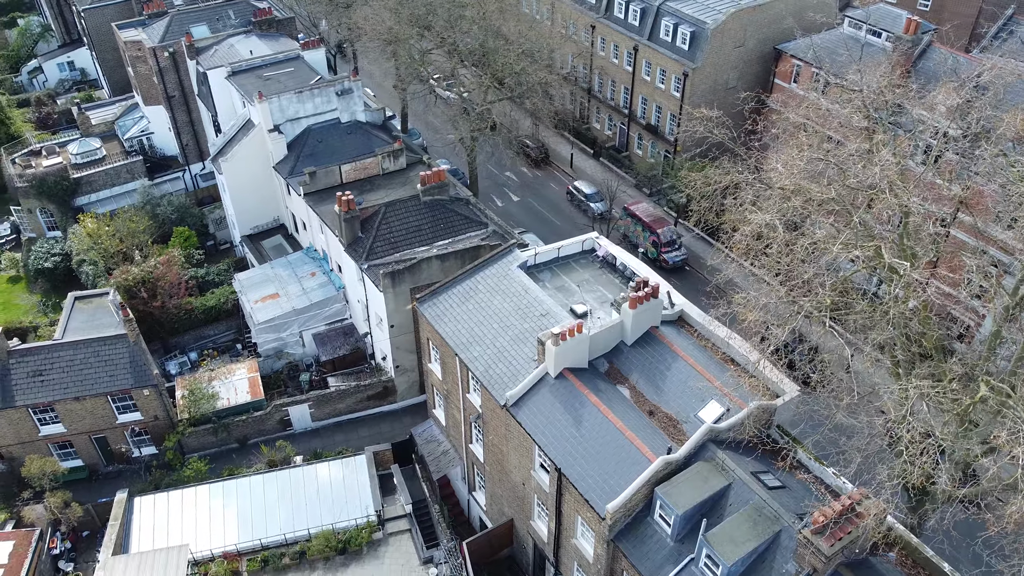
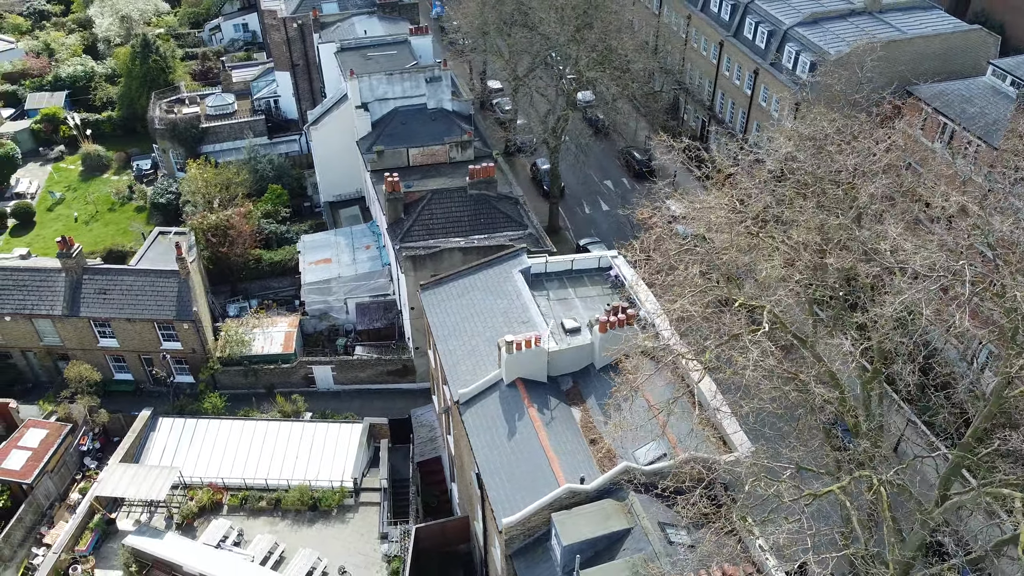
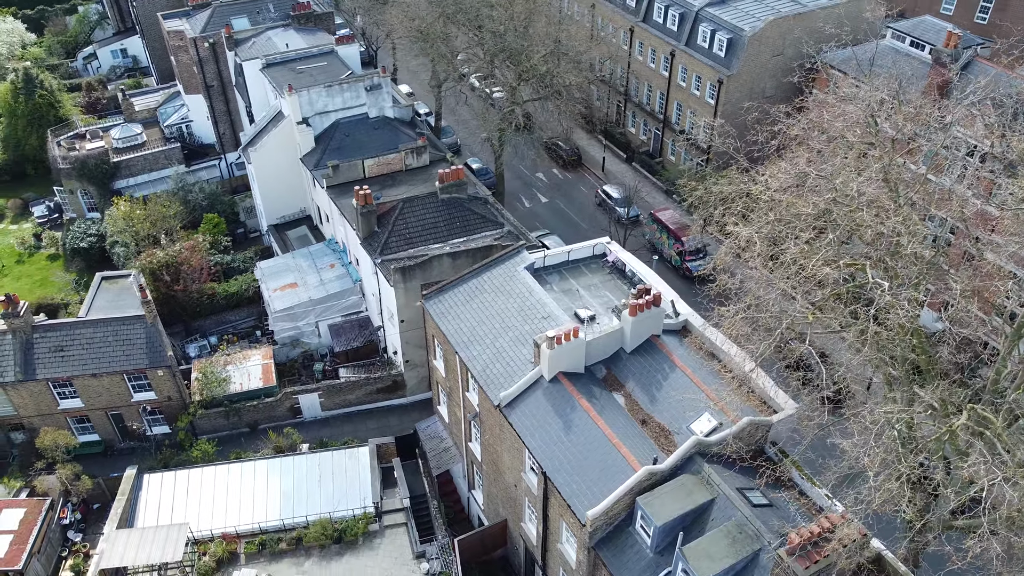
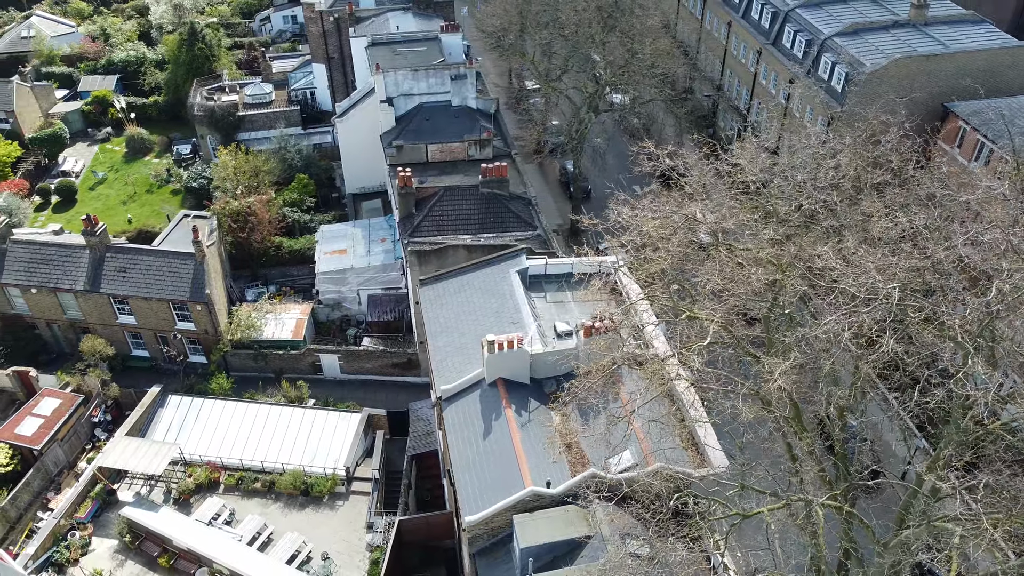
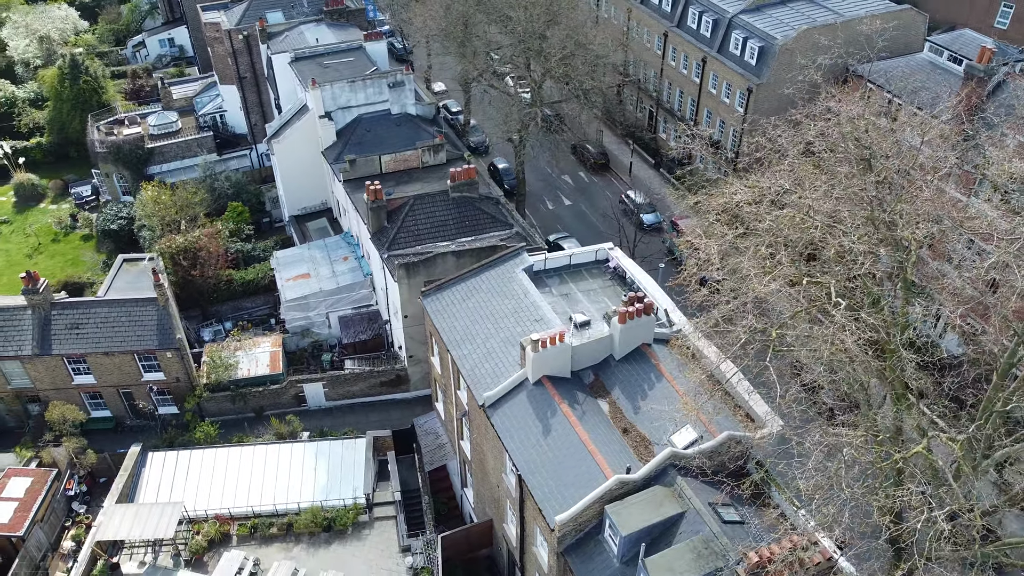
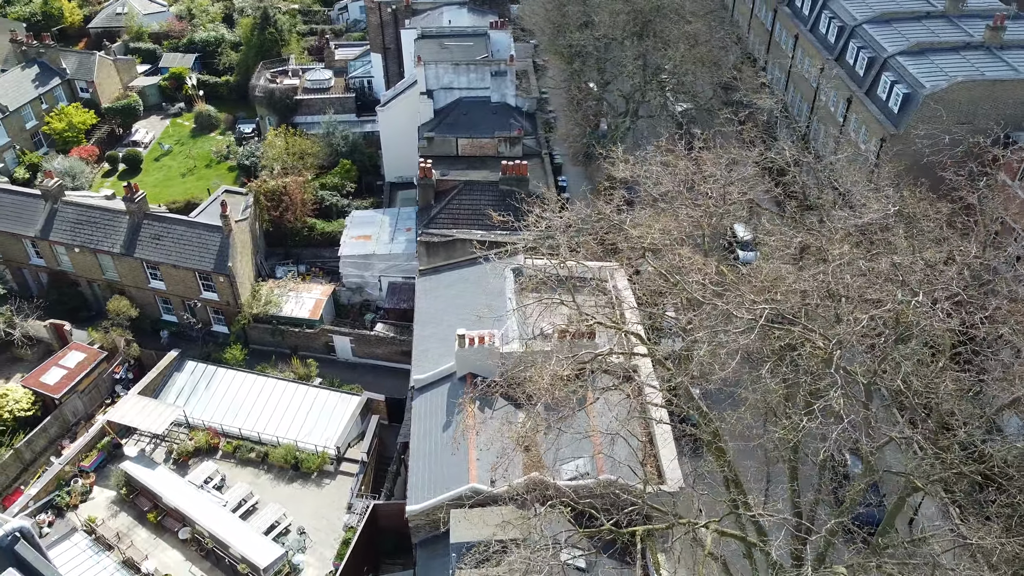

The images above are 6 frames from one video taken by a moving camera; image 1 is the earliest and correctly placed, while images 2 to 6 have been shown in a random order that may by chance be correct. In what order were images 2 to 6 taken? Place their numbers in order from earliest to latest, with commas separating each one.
3, 5, 2, 4, 6
